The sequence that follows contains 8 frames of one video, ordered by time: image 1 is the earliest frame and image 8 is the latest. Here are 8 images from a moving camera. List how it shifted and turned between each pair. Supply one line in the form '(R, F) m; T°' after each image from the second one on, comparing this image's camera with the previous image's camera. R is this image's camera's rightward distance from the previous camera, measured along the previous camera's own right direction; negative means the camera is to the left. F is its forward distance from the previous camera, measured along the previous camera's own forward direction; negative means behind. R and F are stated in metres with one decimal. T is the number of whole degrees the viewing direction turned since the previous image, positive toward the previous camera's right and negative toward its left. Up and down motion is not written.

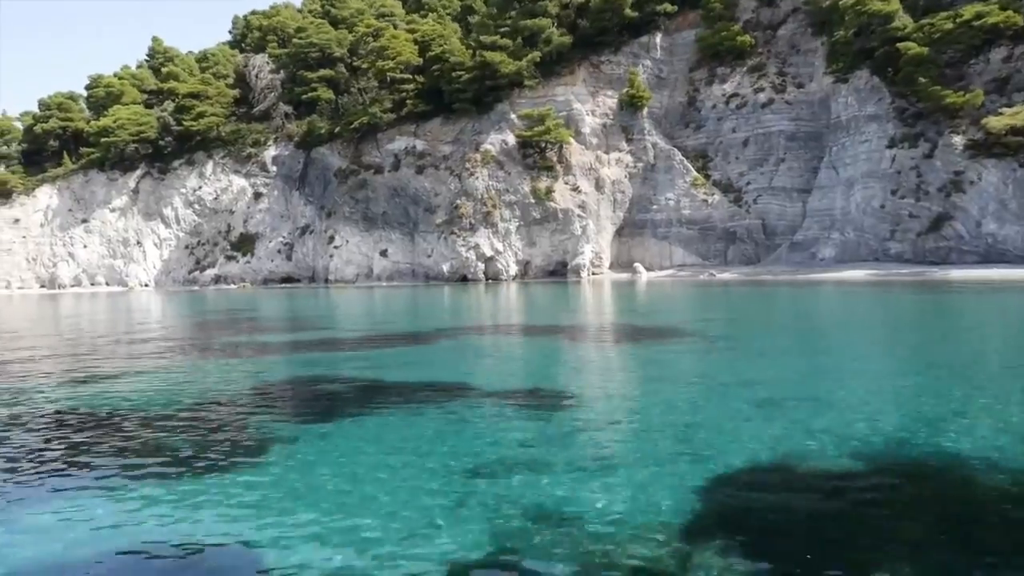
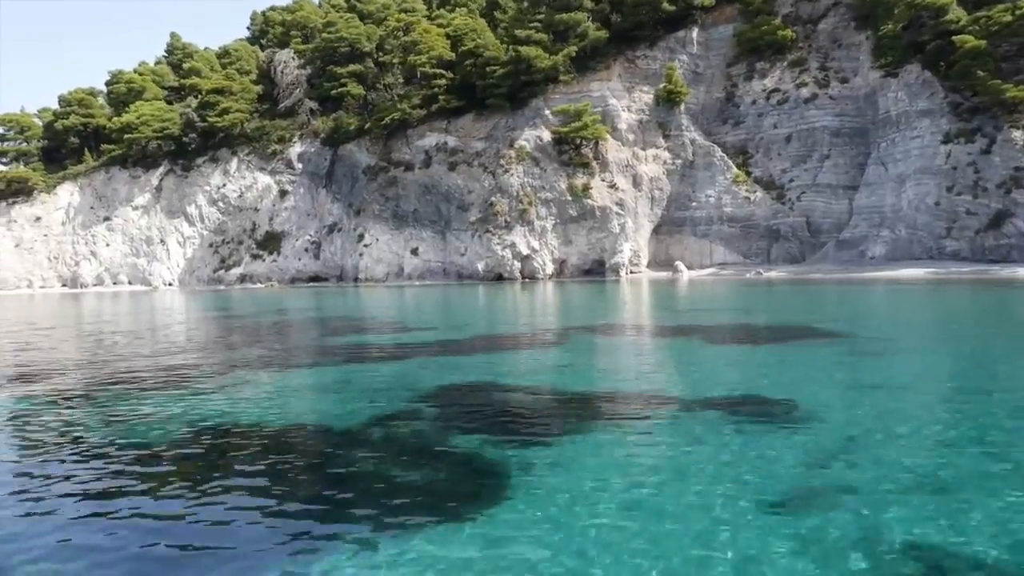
(-1.7, +0.8) m; 0°
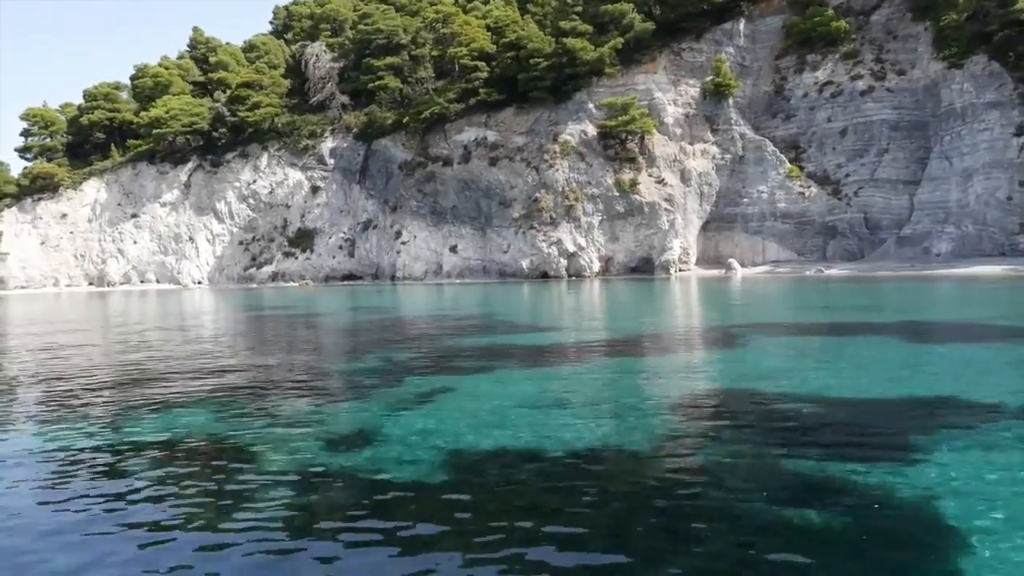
(-2.1, +1.1) m; 0°
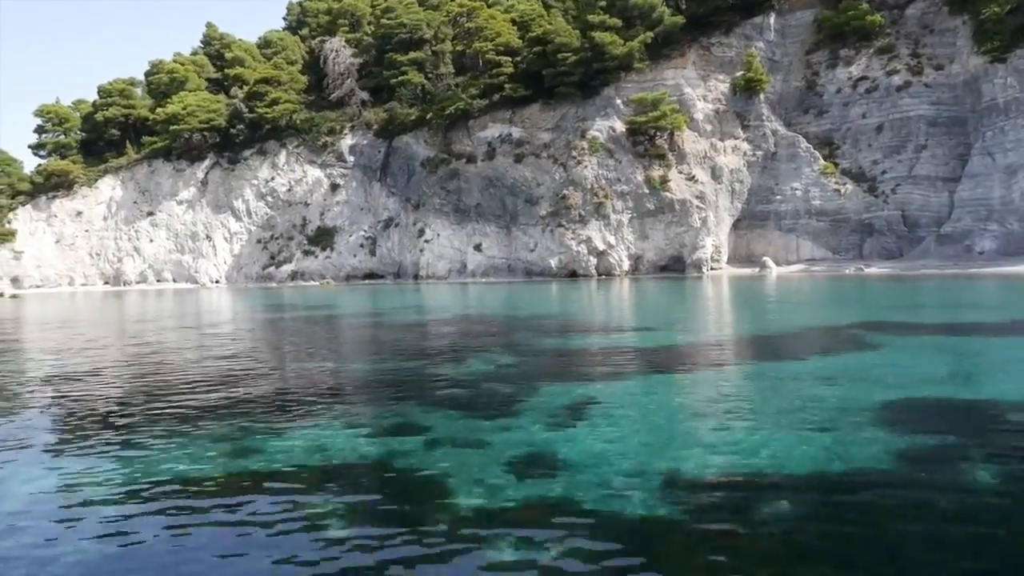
(-1.3, +0.8) m; 0°
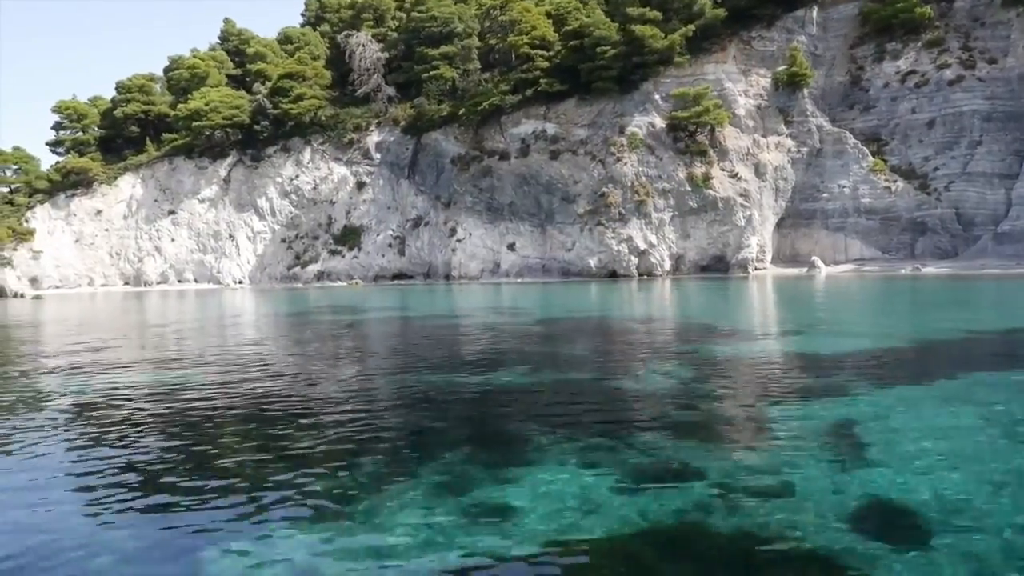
(-1.7, +1.2) m; 0°
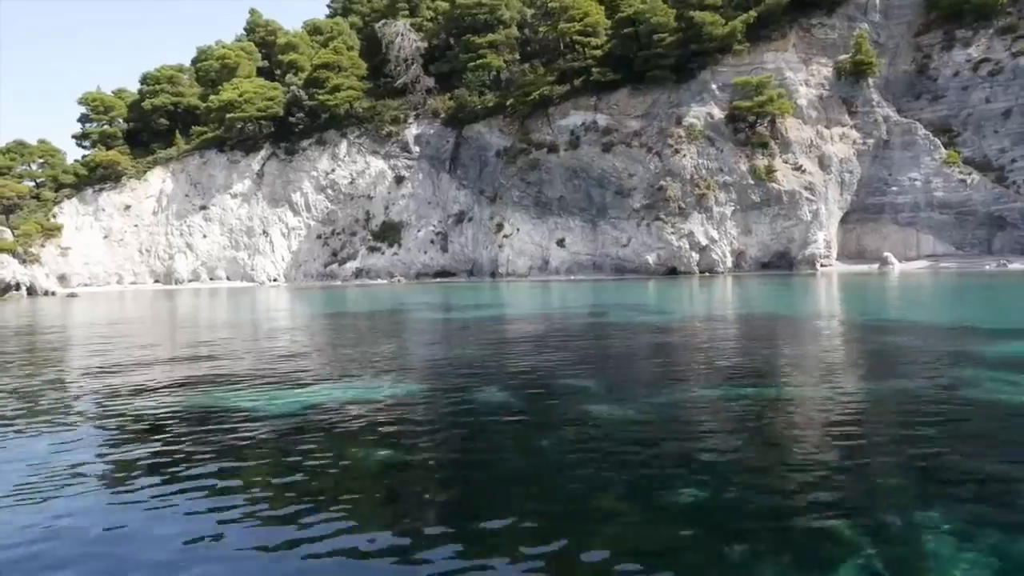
(-2.3, +1.6) m; 0°
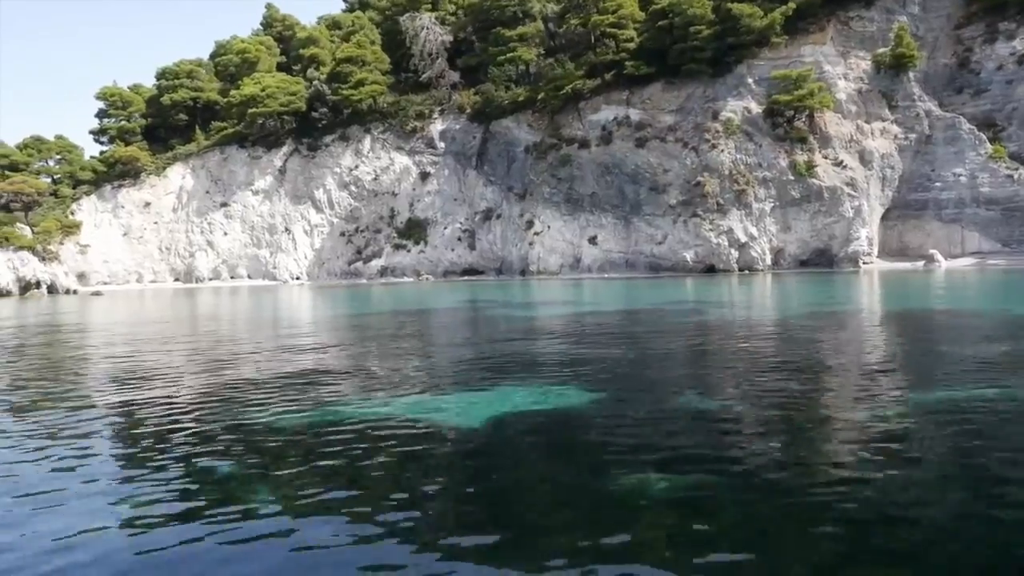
(-1.5, +0.9) m; 0°
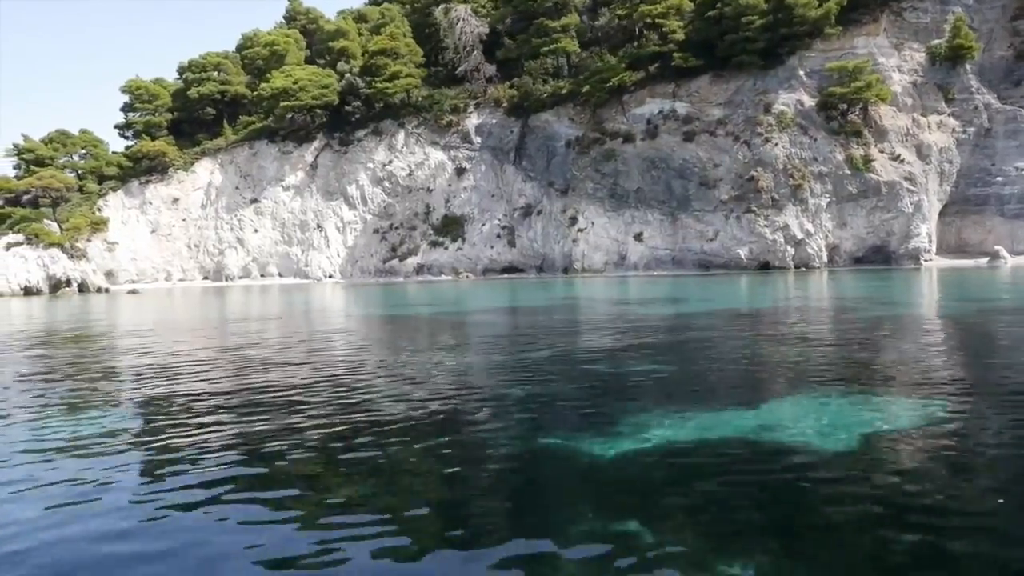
(-2.1, +1.1) m; 0°
